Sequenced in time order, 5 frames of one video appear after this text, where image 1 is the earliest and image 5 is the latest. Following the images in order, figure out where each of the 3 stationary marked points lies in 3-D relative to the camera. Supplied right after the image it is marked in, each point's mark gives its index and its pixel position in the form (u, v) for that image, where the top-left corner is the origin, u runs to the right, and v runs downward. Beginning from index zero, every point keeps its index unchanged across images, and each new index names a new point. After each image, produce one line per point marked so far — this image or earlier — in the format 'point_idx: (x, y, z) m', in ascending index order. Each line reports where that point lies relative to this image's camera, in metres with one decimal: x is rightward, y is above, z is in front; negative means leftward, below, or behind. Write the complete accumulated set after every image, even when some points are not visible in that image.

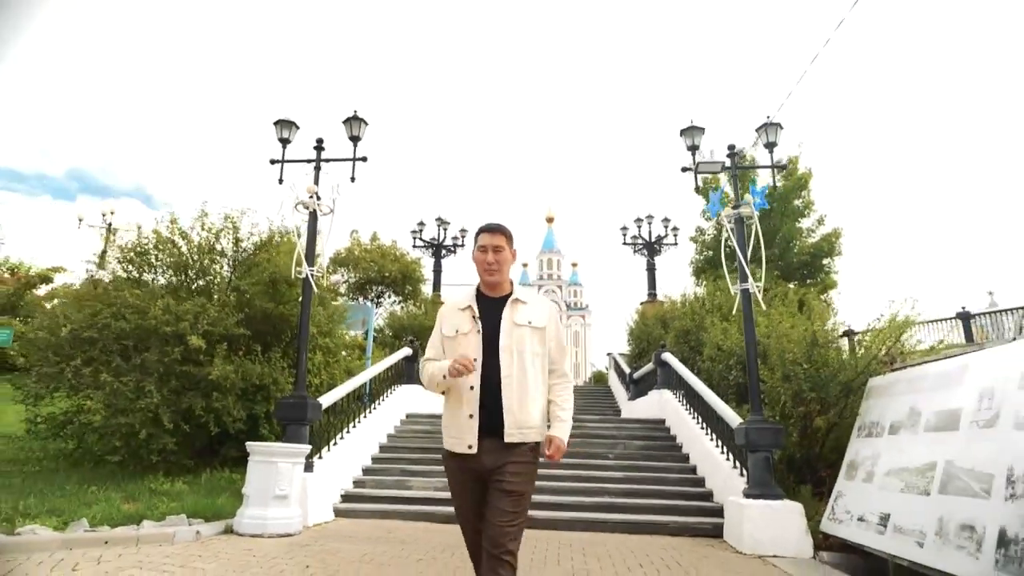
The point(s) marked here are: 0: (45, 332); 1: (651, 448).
0: (-5.3, -0.5, +7.2) m
1: (+2.3, -2.7, +10.4) m
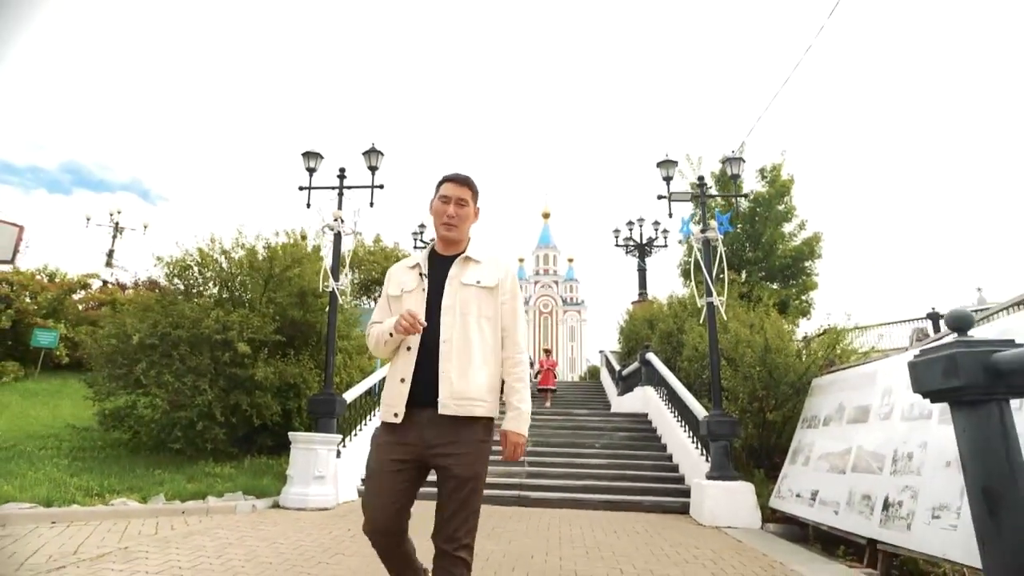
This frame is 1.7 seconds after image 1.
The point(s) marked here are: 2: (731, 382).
0: (-5.3, -0.7, +8.4) m
1: (+2.3, -2.8, +11.6) m
2: (+3.3, -1.4, +9.4) m
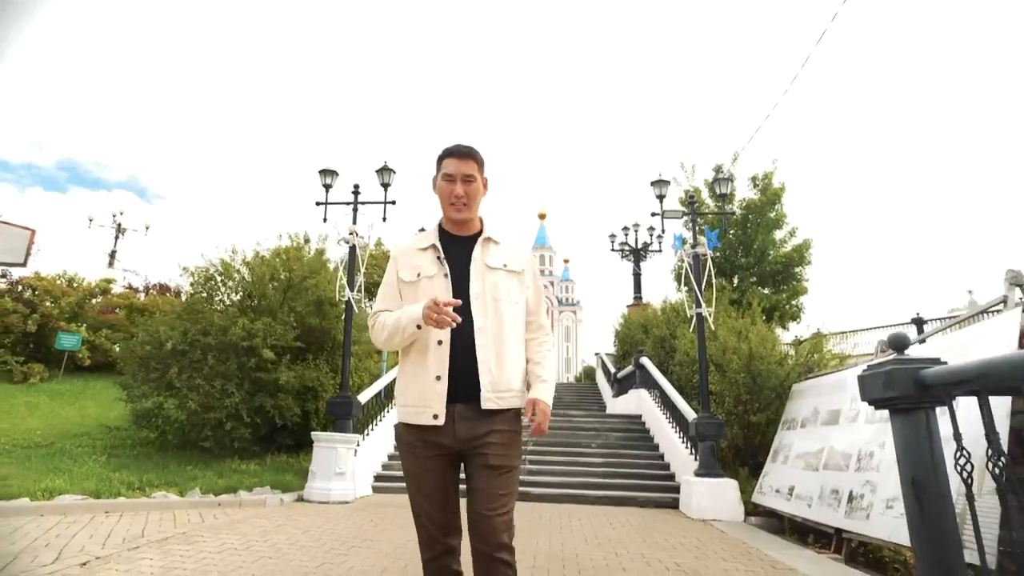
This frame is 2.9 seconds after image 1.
0: (-5.2, -0.8, +9.0) m
1: (+2.3, -3.0, +12.3) m
2: (+3.3, -1.6, +10.1) m
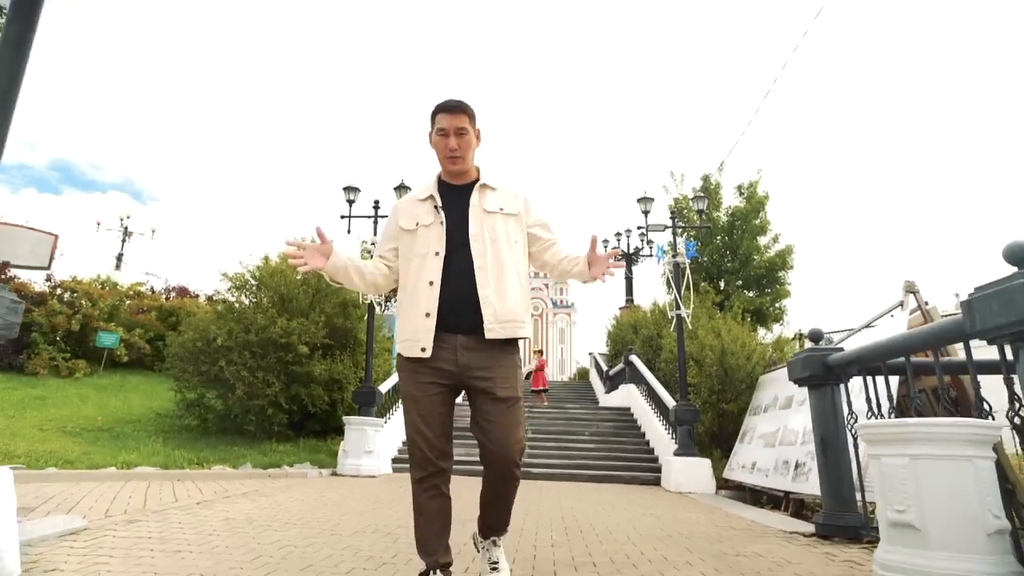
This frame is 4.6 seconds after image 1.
0: (-5.2, -0.9, +10.3) m
1: (+2.3, -3.1, +13.7) m
2: (+3.4, -1.7, +11.4) m
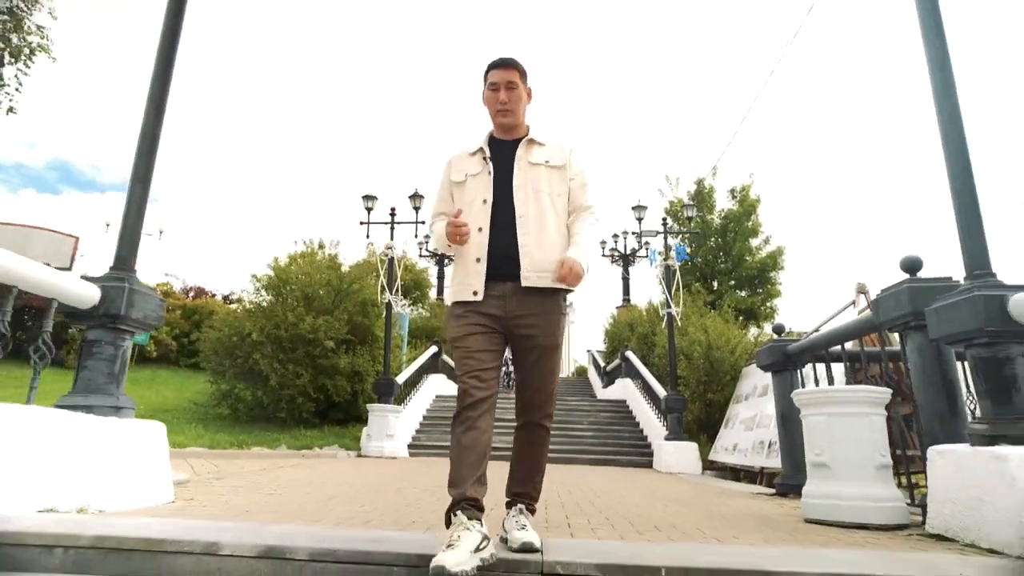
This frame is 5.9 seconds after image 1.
0: (-5.1, -0.9, +11.3) m
1: (+2.4, -3.1, +14.7) m
2: (+3.5, -1.7, +12.5) m
